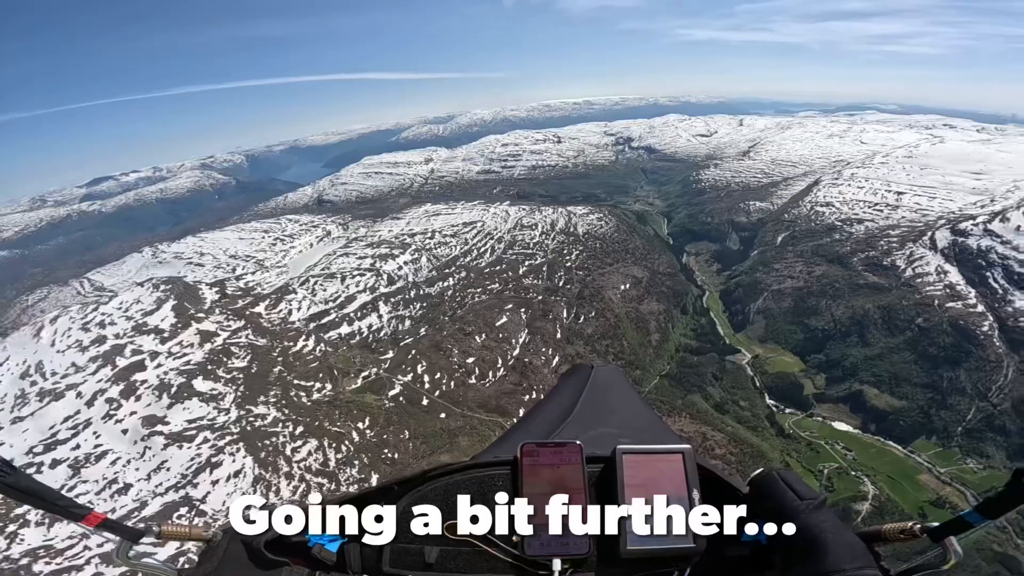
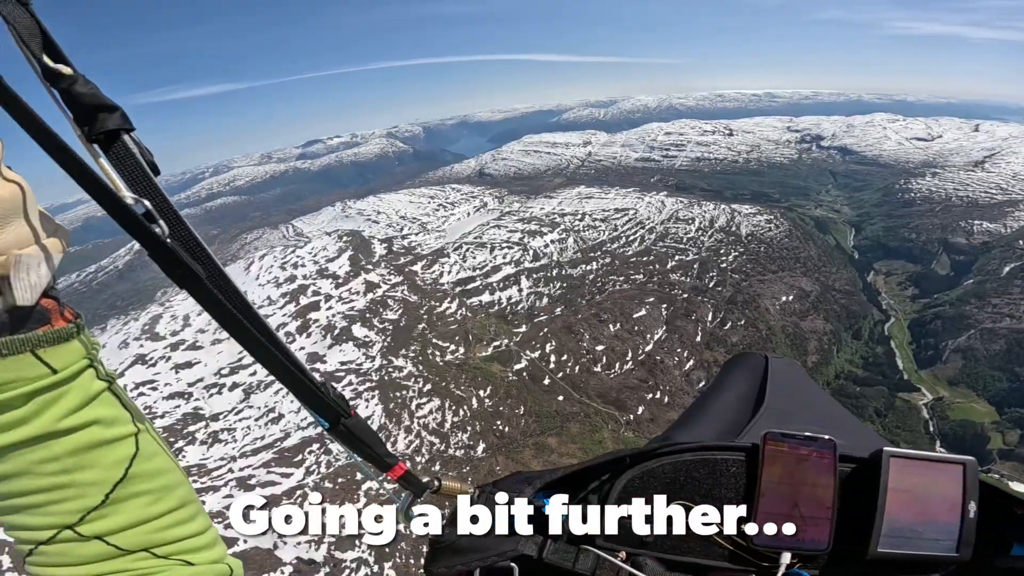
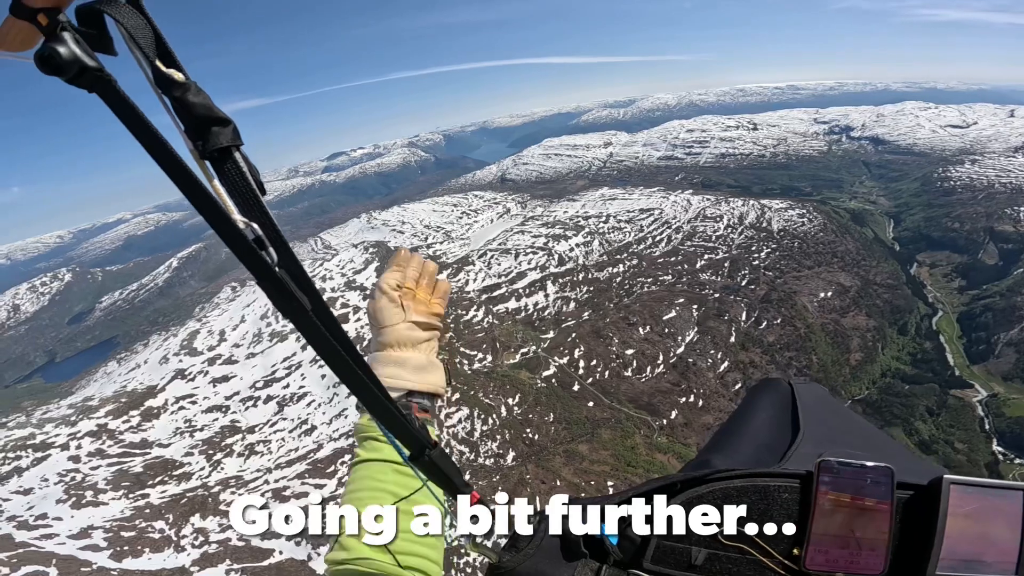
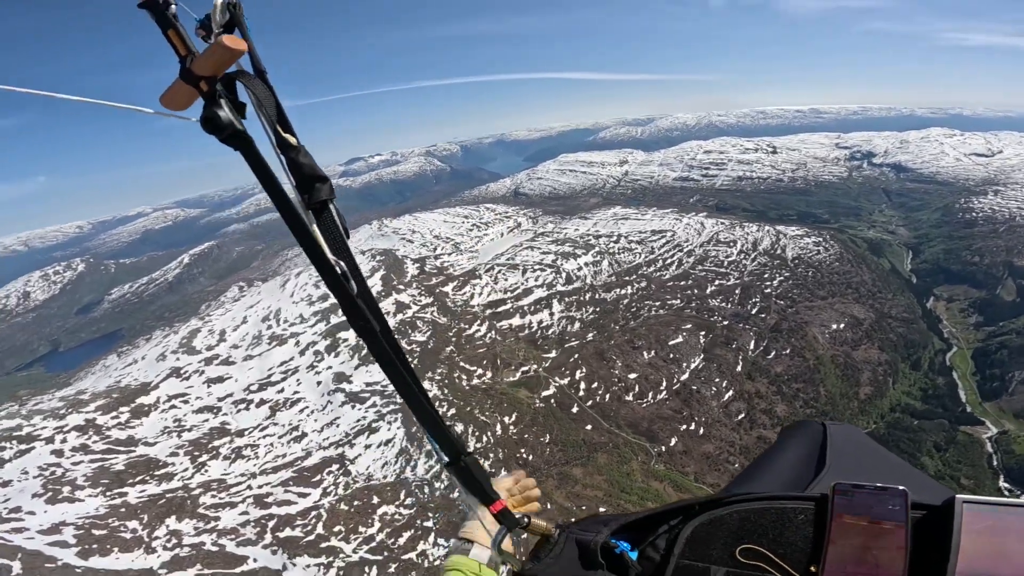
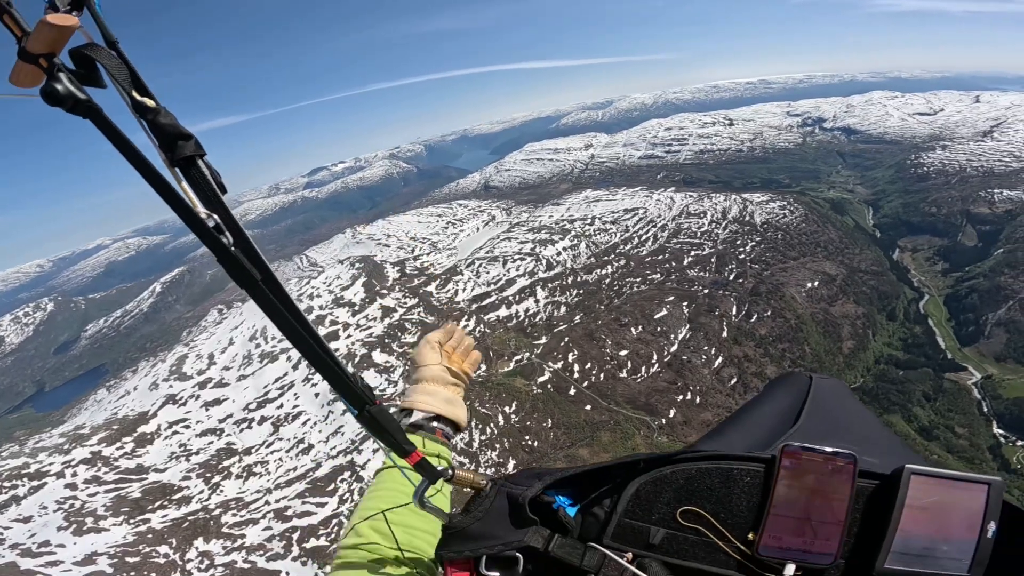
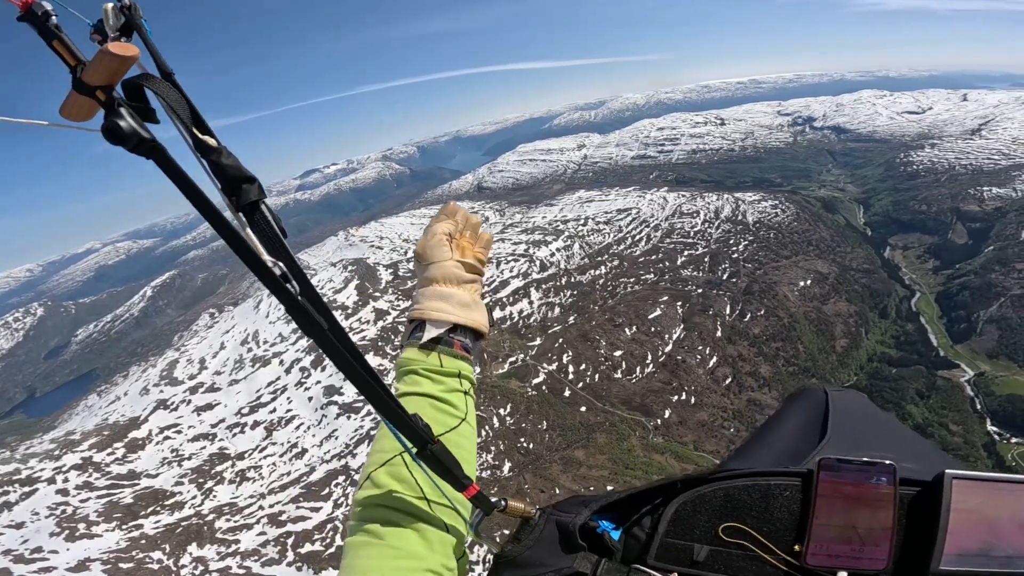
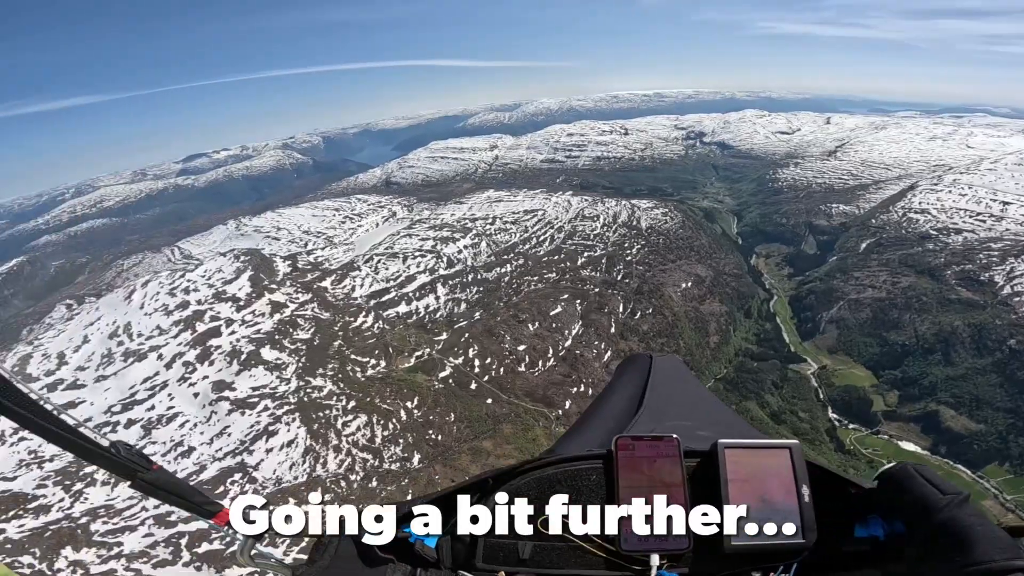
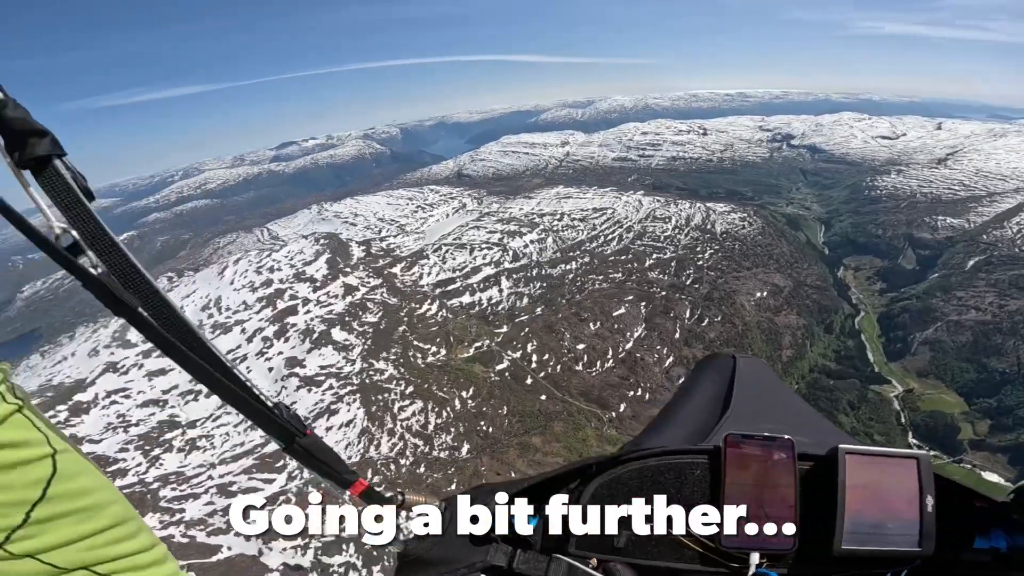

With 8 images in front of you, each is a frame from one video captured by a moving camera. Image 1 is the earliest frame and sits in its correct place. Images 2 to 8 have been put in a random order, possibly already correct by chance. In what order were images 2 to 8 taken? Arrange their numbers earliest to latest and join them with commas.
7, 8, 2, 3, 5, 6, 4
